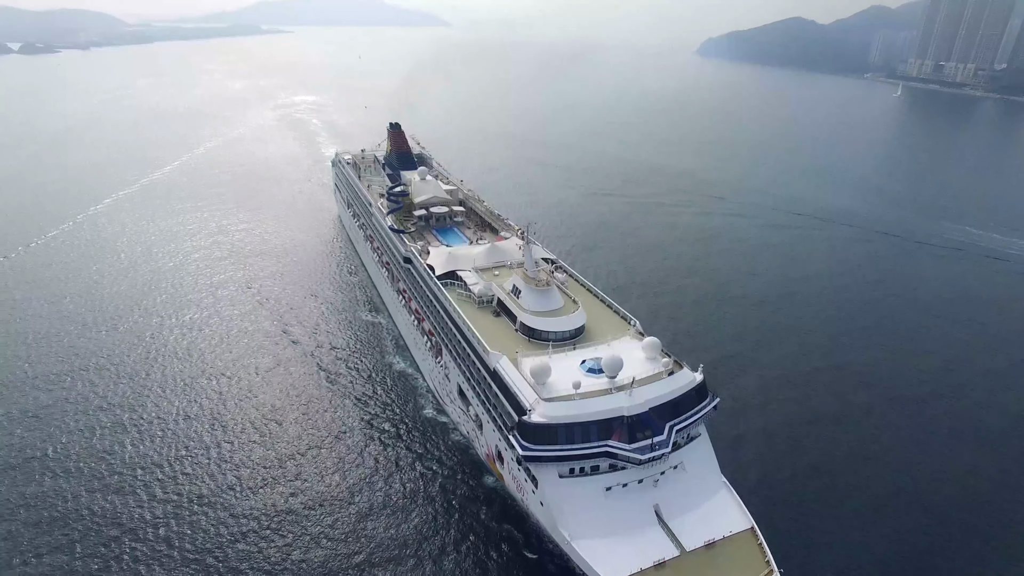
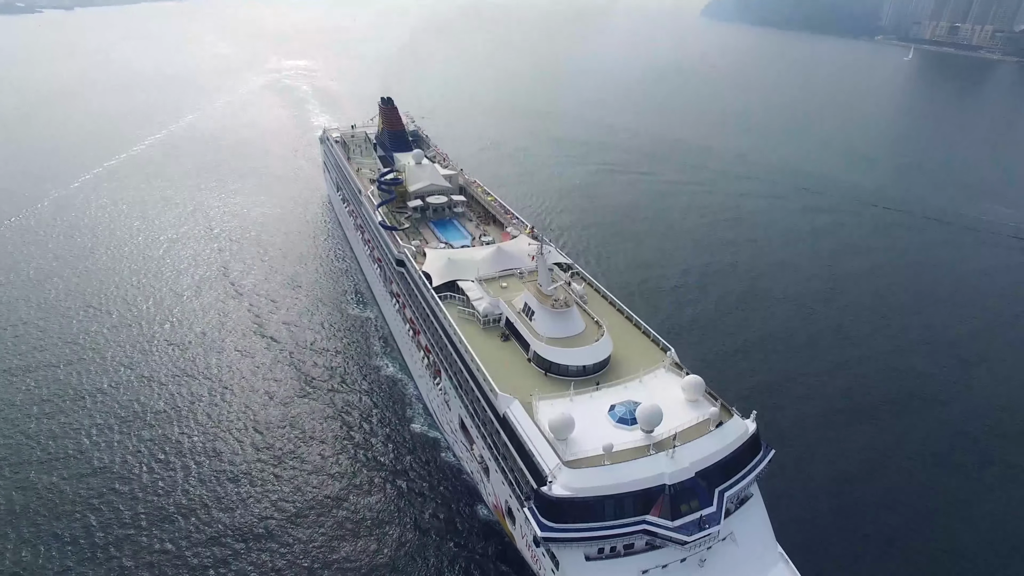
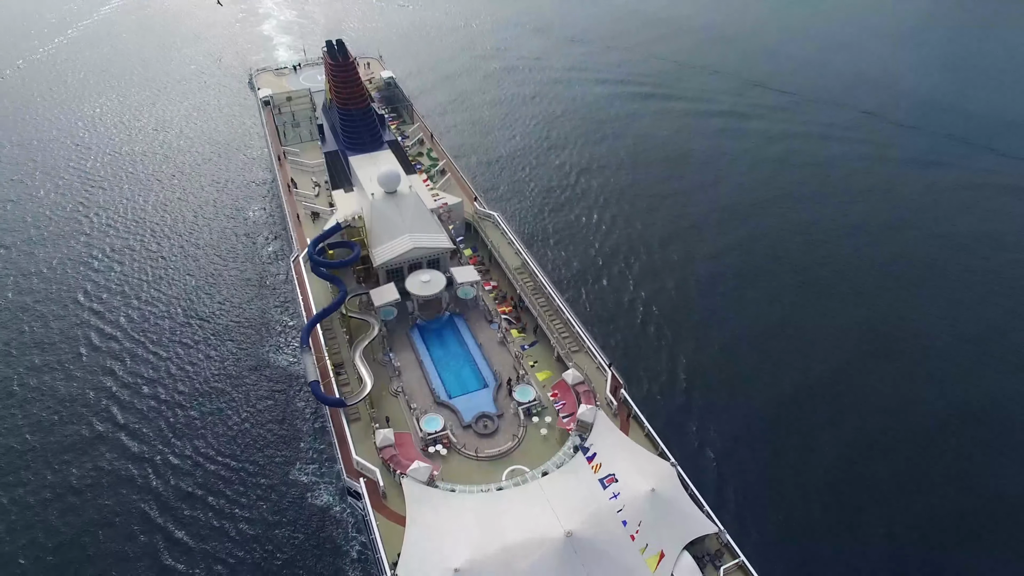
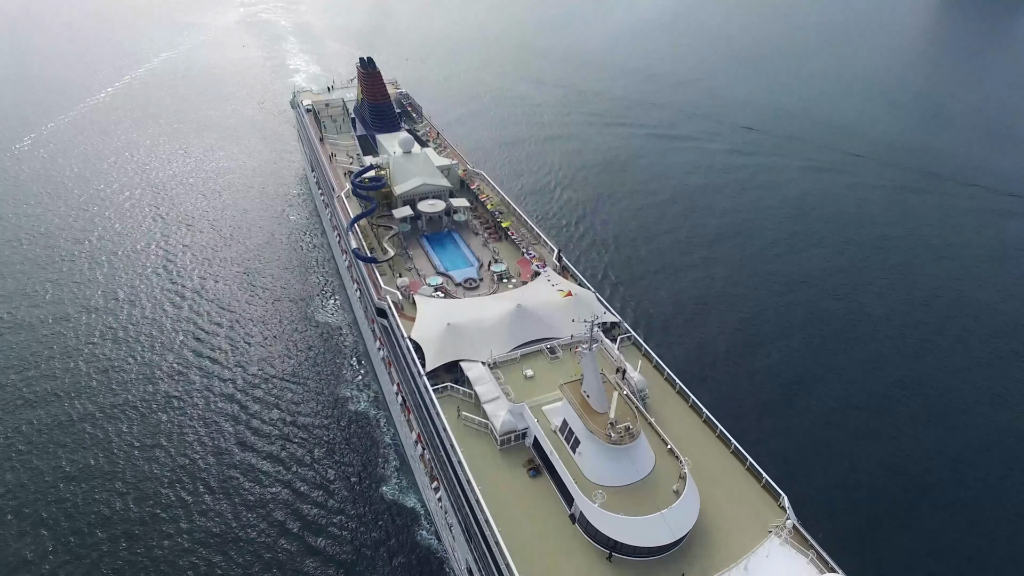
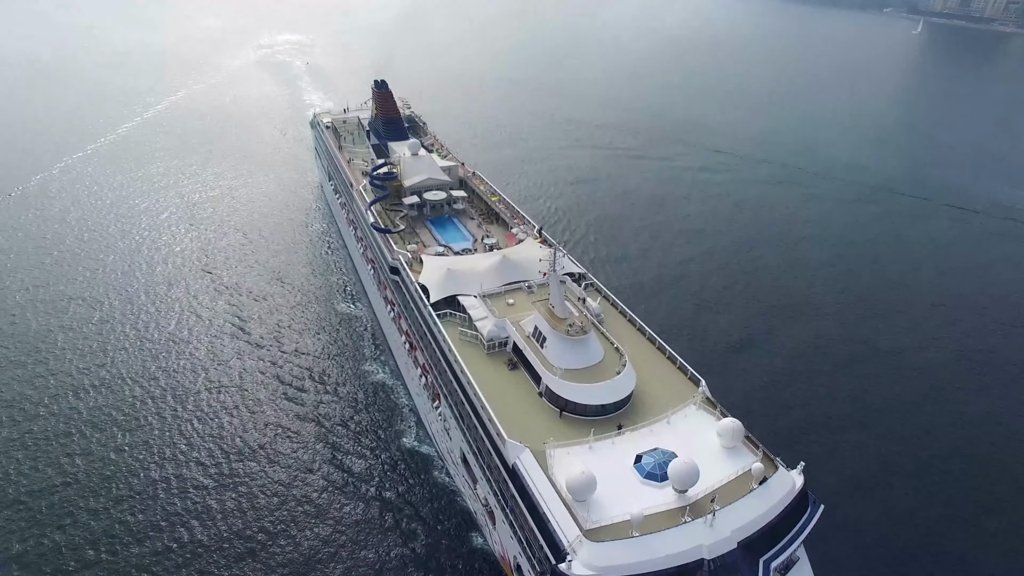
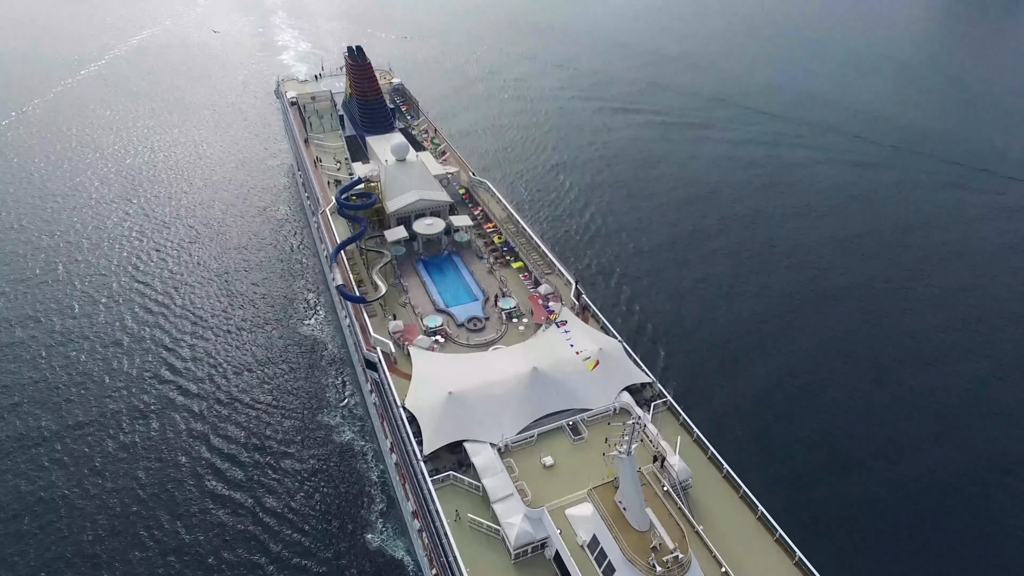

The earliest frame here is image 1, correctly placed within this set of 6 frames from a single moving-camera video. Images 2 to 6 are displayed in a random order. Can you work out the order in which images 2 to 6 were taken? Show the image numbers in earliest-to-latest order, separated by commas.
2, 5, 4, 6, 3
